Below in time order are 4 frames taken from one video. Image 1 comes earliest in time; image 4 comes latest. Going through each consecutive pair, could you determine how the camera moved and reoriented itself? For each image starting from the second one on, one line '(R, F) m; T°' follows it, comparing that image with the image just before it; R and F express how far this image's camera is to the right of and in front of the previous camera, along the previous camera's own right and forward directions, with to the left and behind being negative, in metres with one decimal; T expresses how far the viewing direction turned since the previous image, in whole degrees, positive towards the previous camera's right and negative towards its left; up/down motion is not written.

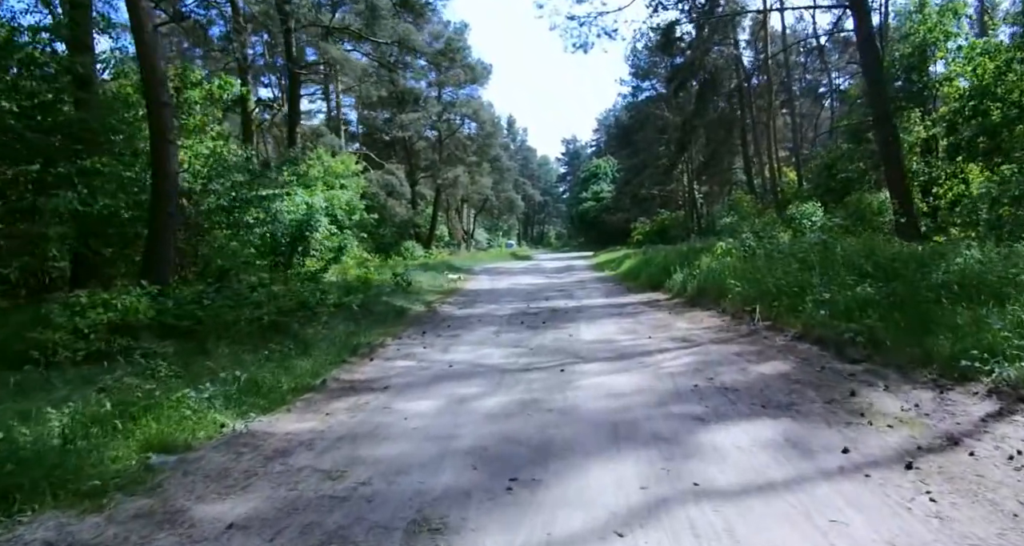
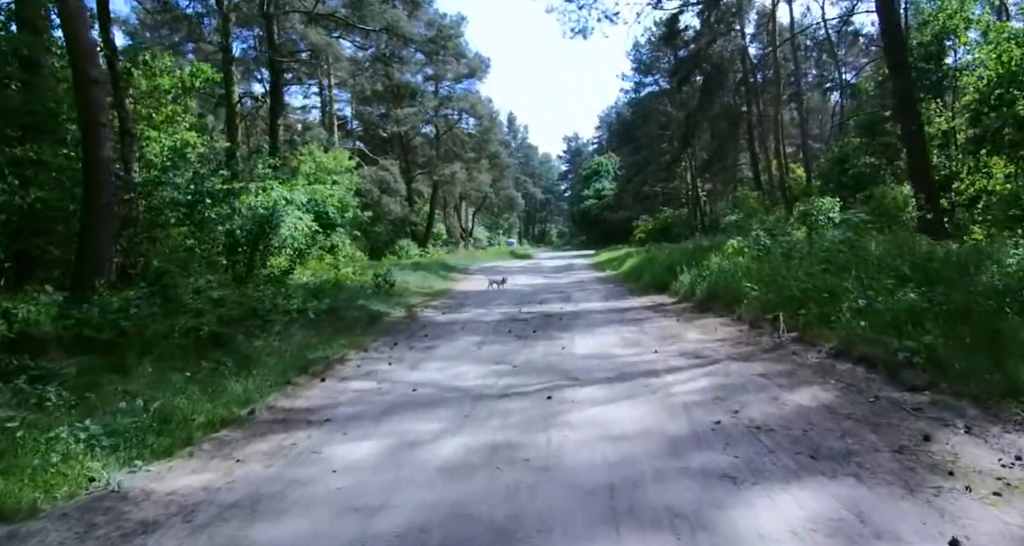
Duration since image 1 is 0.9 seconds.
(+0.2, +1.4) m; 0°
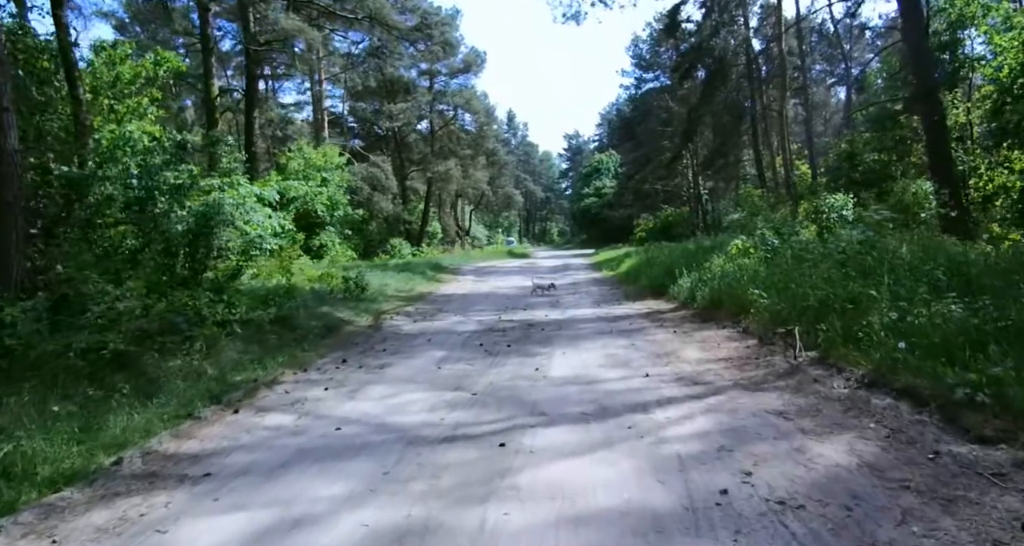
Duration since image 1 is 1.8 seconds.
(+0.4, +1.4) m; 0°
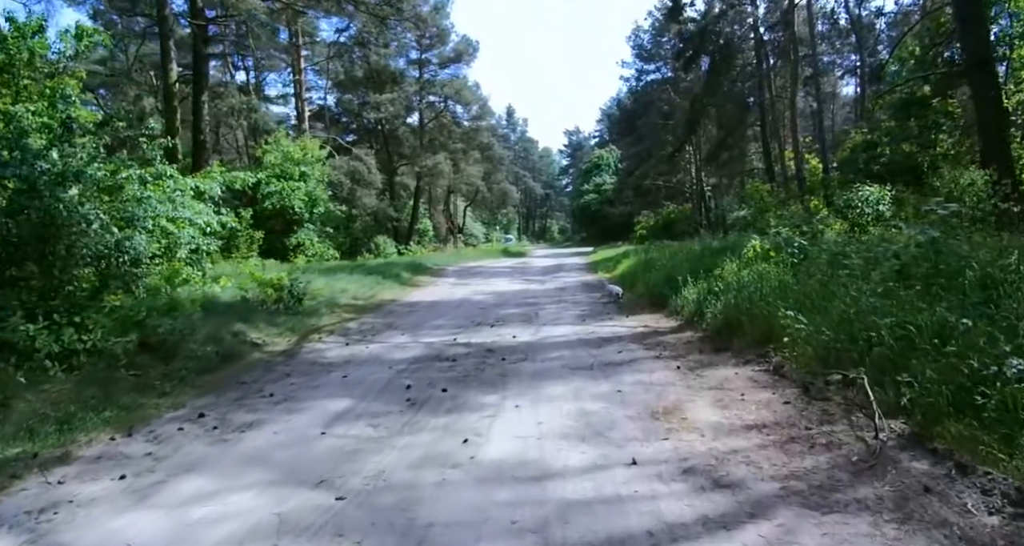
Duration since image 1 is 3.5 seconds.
(+0.5, +2.5) m; 0°
